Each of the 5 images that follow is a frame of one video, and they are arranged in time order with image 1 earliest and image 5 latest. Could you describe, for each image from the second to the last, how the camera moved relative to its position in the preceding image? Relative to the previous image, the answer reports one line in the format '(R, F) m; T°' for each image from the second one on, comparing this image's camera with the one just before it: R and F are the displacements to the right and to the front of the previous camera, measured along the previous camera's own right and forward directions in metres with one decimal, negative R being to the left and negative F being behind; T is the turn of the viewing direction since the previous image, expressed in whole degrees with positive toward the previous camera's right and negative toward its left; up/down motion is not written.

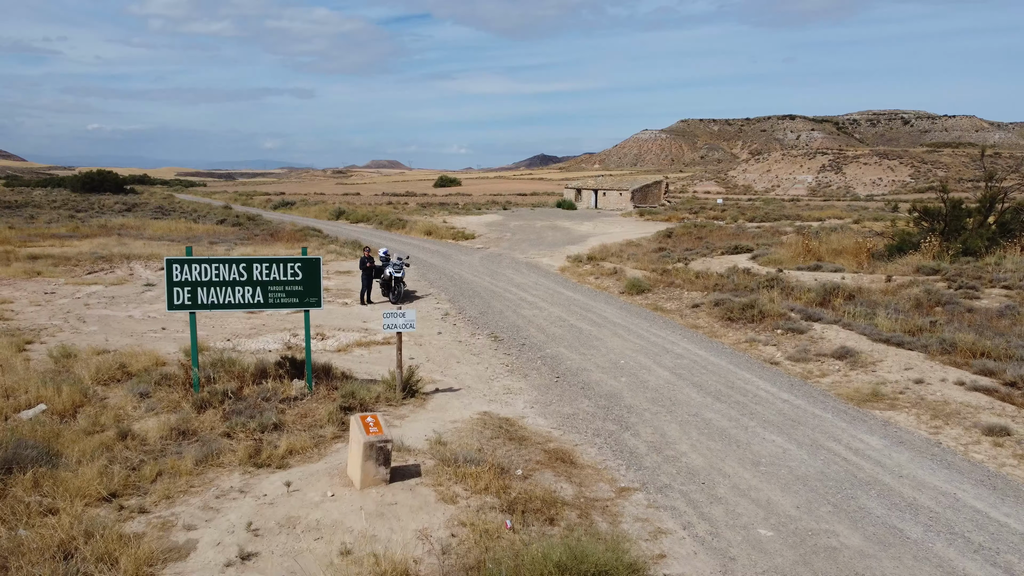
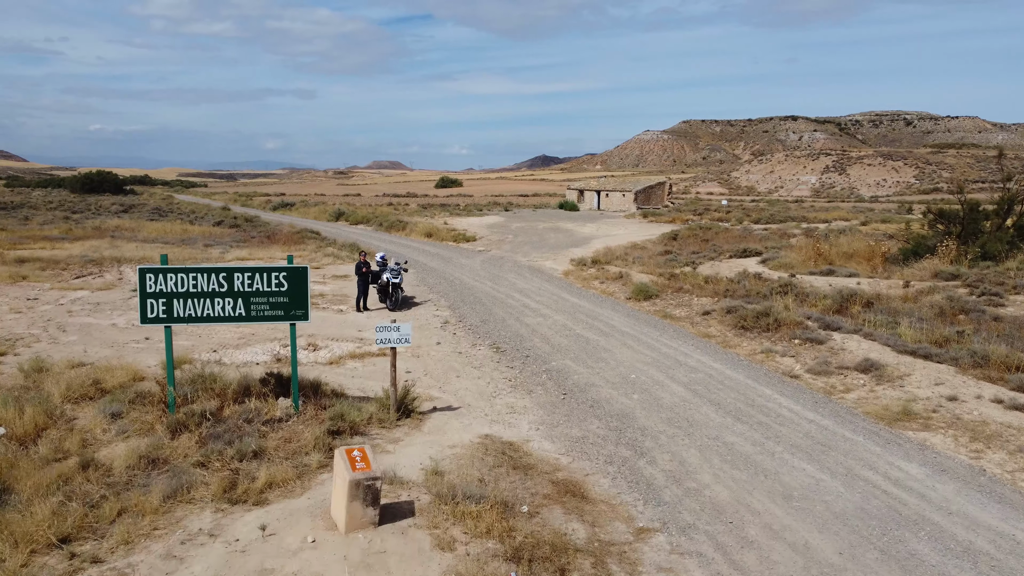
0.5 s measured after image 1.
(0.0, +0.7) m; 0°
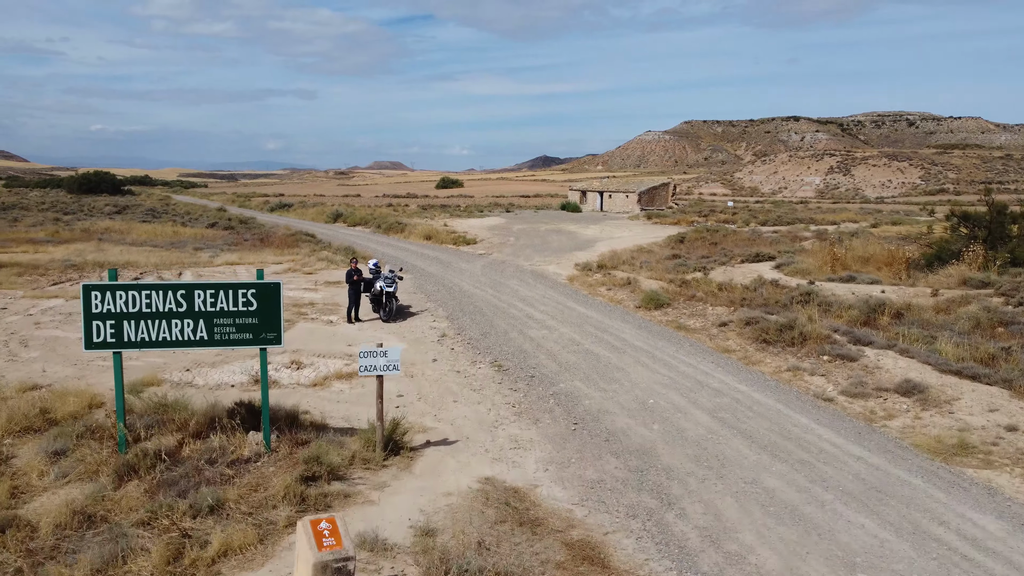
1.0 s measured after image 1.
(0.0, +1.1) m; 0°
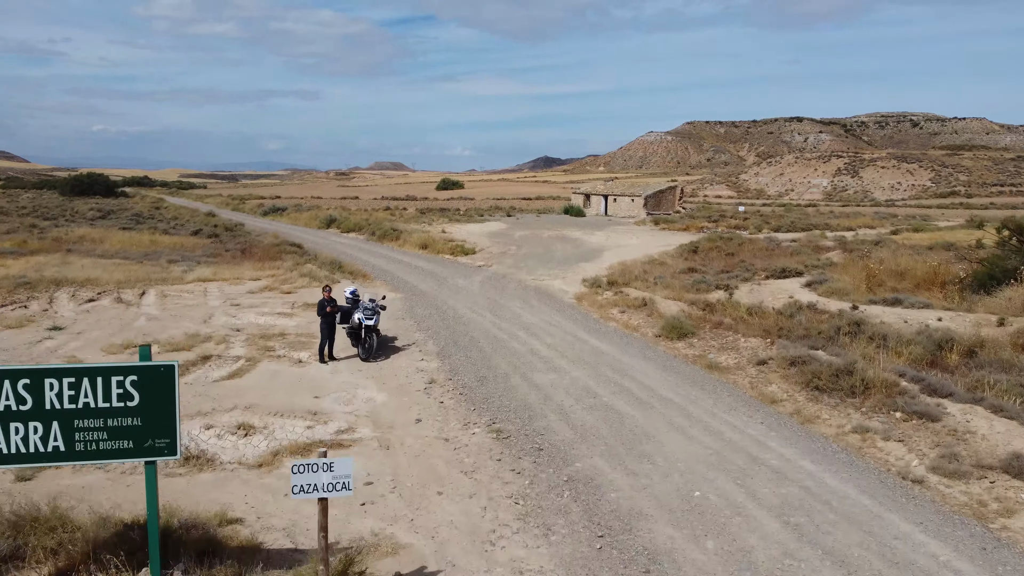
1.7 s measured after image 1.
(0.0, +2.1) m; 0°
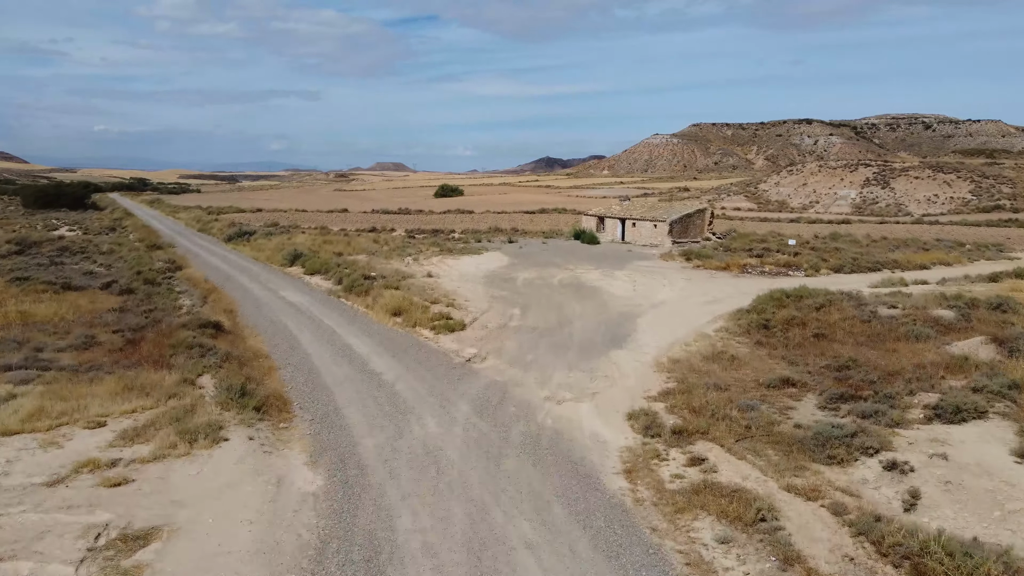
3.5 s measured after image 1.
(0.0, +8.3) m; 0°
